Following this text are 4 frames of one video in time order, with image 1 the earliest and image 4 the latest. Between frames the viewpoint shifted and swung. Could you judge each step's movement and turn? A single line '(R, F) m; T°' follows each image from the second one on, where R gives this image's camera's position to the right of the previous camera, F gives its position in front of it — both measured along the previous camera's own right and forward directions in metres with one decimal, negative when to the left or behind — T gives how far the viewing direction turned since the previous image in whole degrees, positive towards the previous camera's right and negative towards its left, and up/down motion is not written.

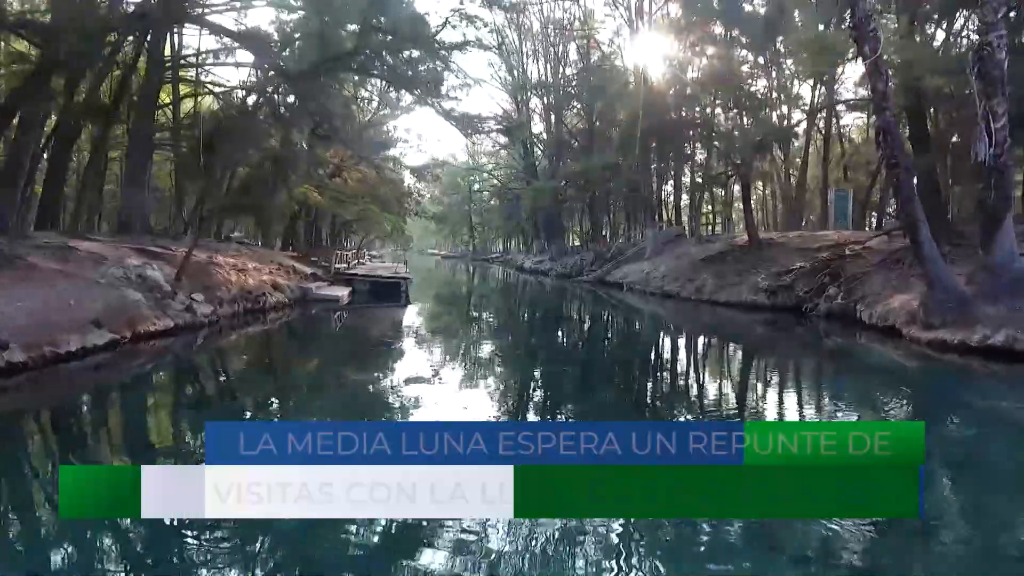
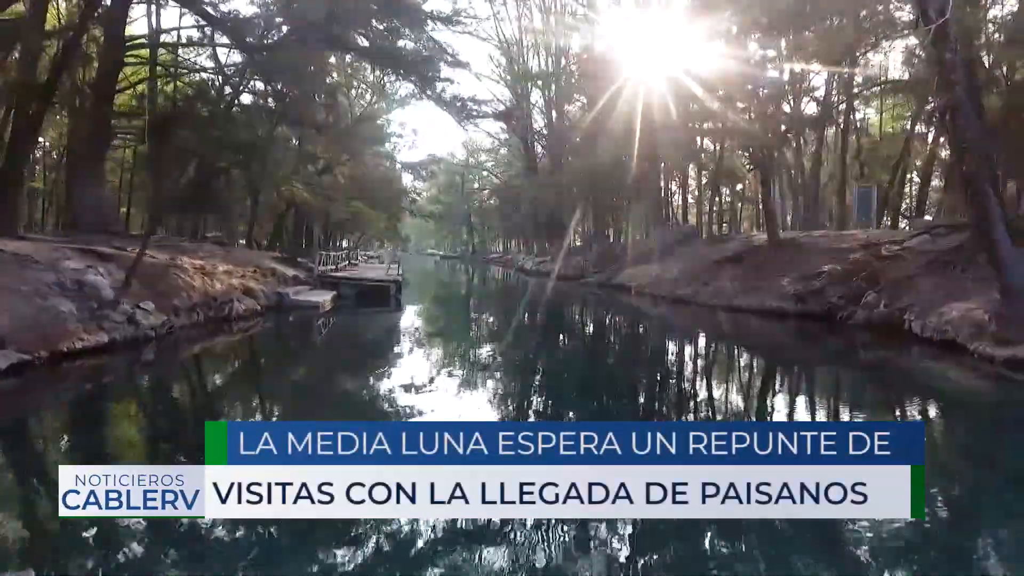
(0.0, +0.6) m; 0°
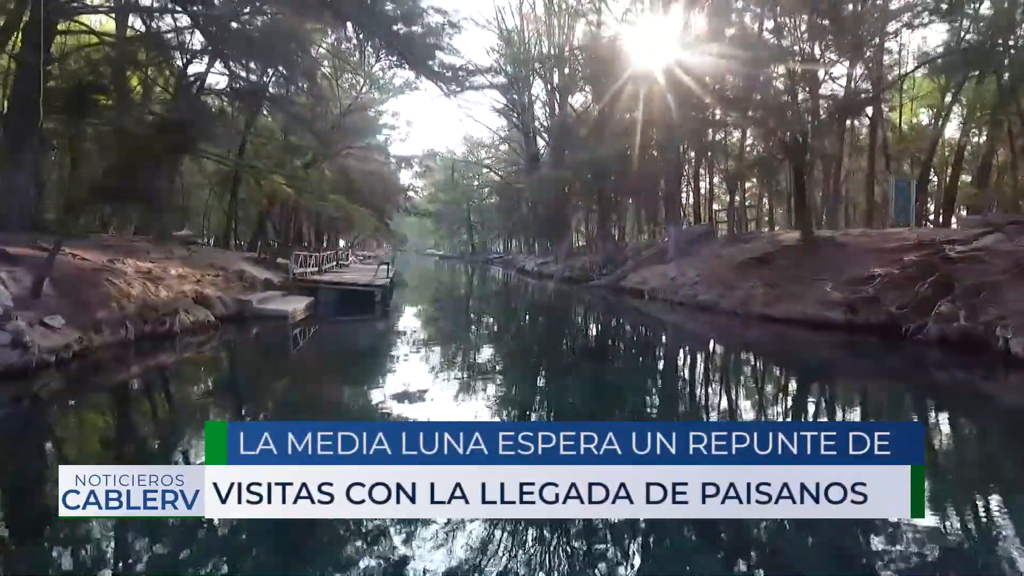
(0.0, +0.8) m; 0°
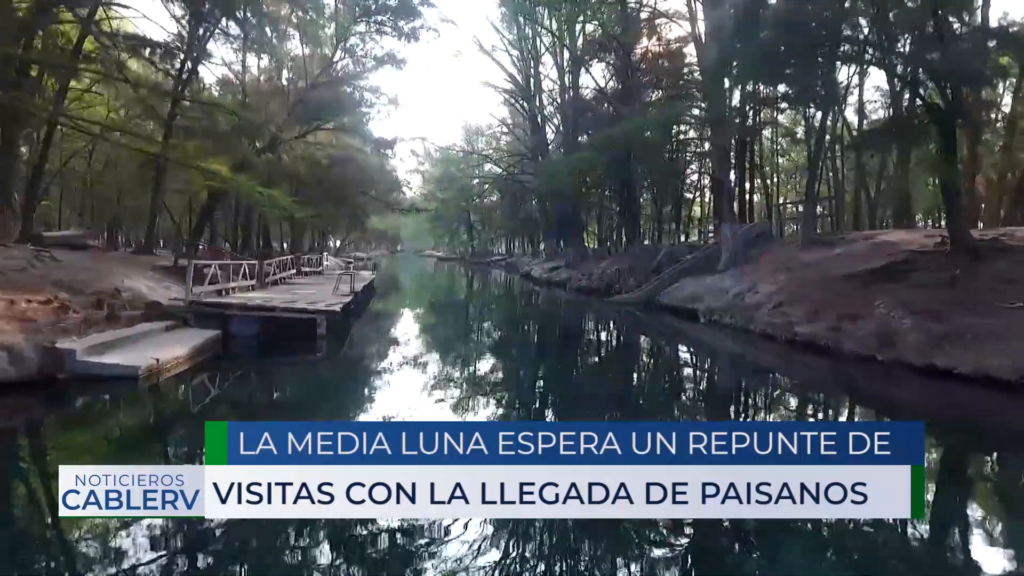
(-0.1, +2.1) m; 0°
